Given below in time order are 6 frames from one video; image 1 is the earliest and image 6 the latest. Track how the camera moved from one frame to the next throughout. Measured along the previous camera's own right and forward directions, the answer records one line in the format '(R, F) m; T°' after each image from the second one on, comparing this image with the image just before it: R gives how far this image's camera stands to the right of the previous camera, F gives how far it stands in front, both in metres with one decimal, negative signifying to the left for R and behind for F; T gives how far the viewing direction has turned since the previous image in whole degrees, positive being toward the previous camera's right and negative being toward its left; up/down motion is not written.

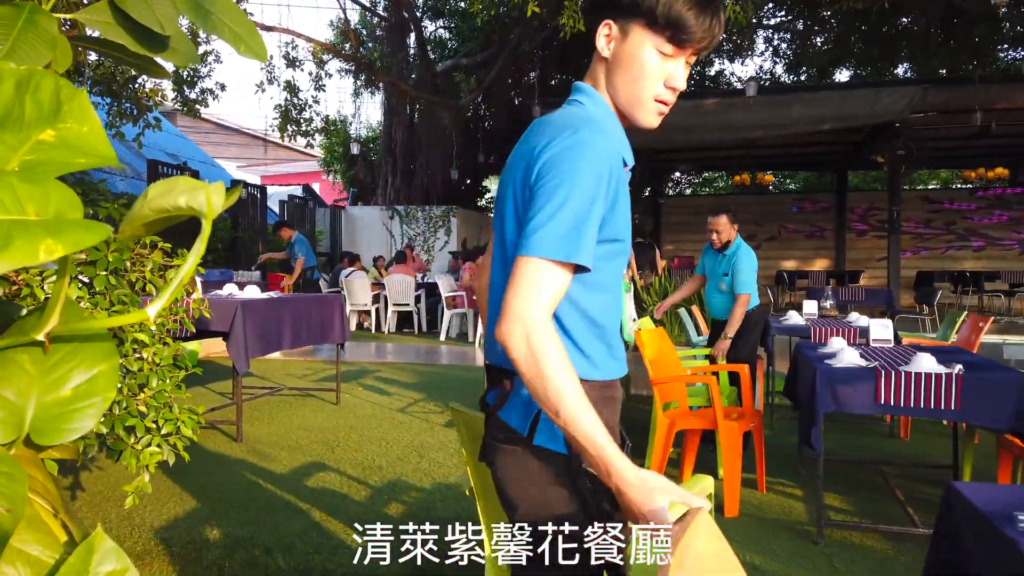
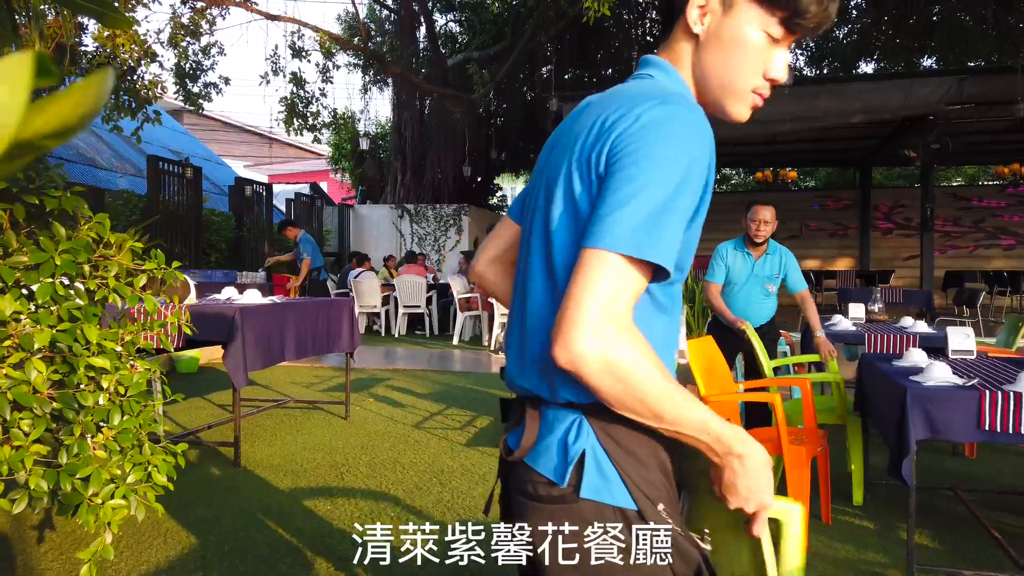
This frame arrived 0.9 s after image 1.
(-0.1, +0.4) m; -1°
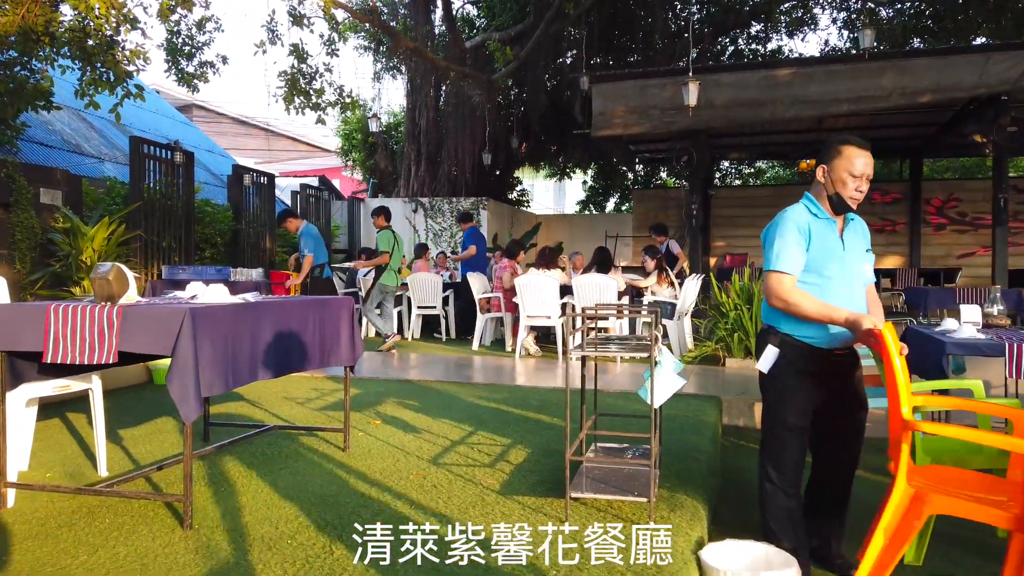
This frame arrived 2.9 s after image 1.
(-0.1, +1.0) m; -1°
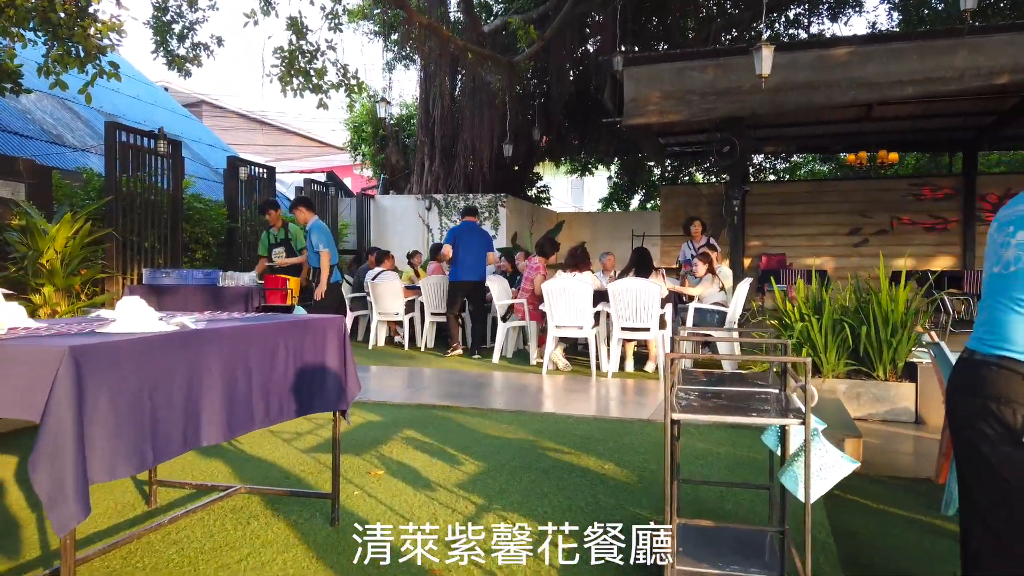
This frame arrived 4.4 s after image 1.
(-0.1, +0.9) m; -1°
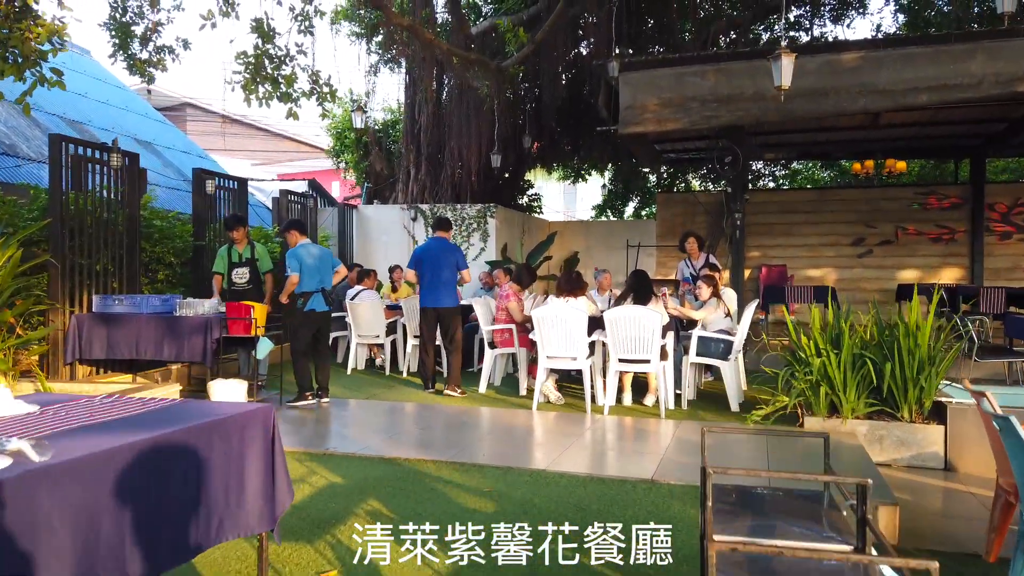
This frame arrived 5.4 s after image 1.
(0.0, +0.6) m; +1°
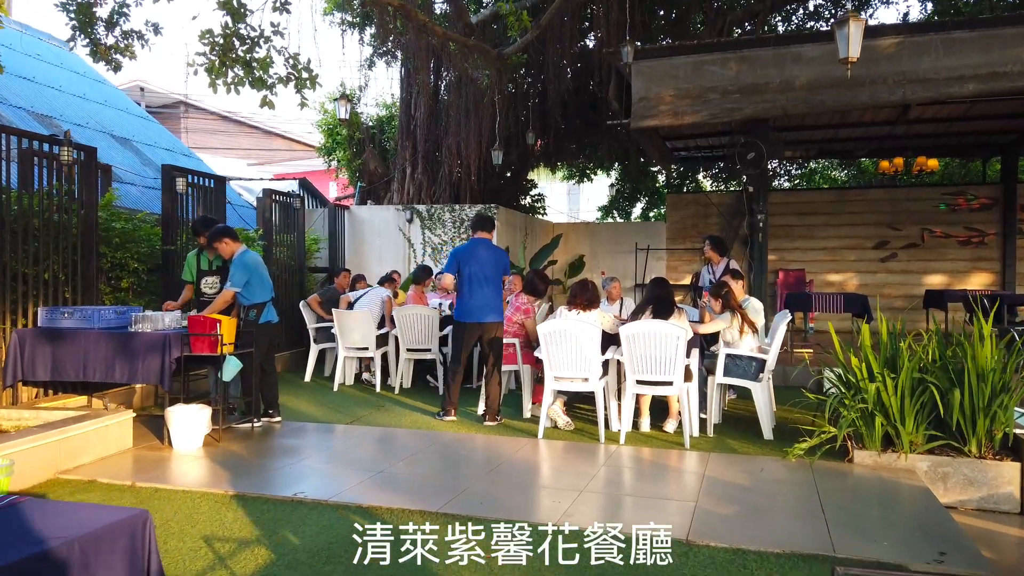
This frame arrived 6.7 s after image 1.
(0.0, +0.7) m; 0°
